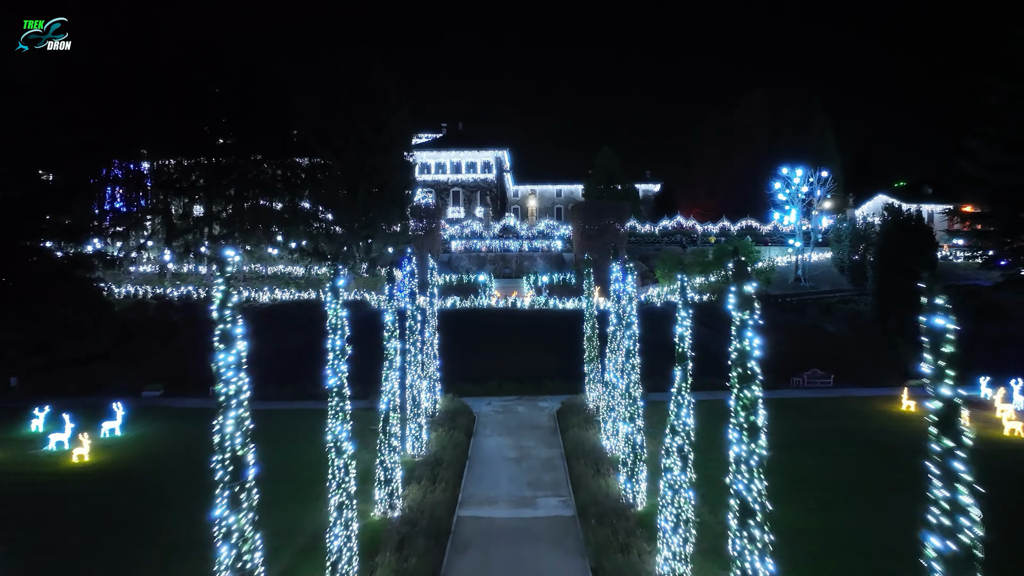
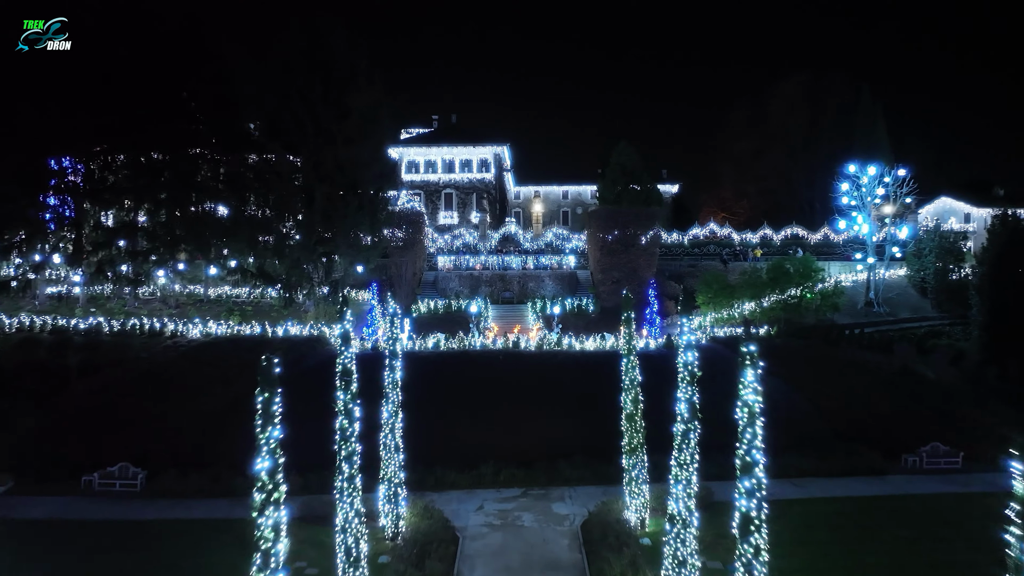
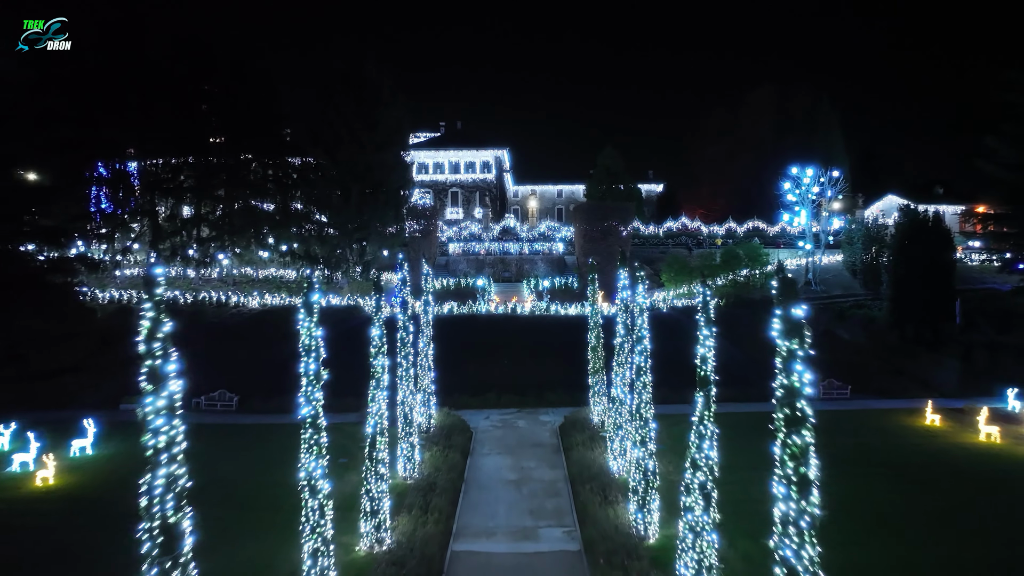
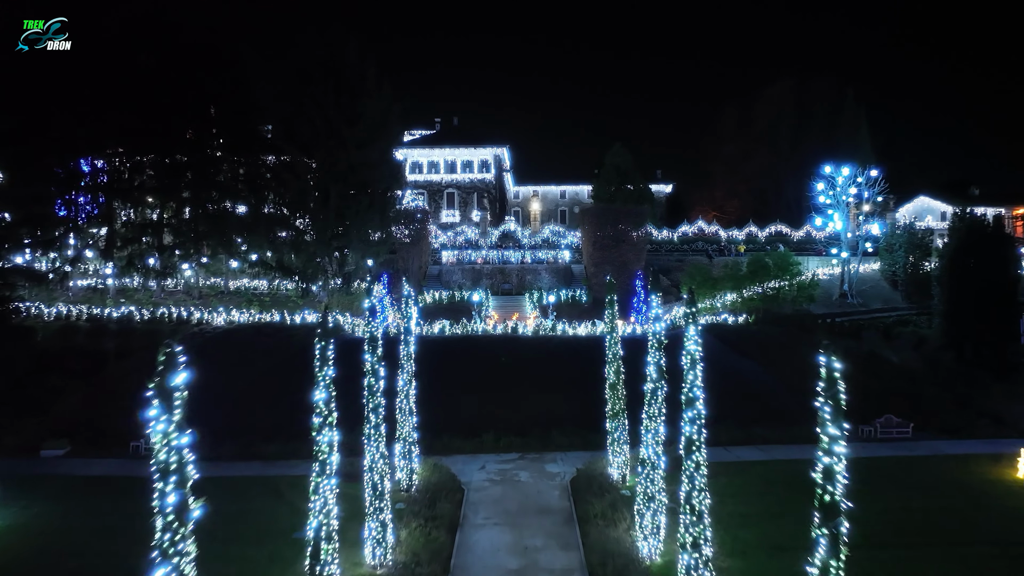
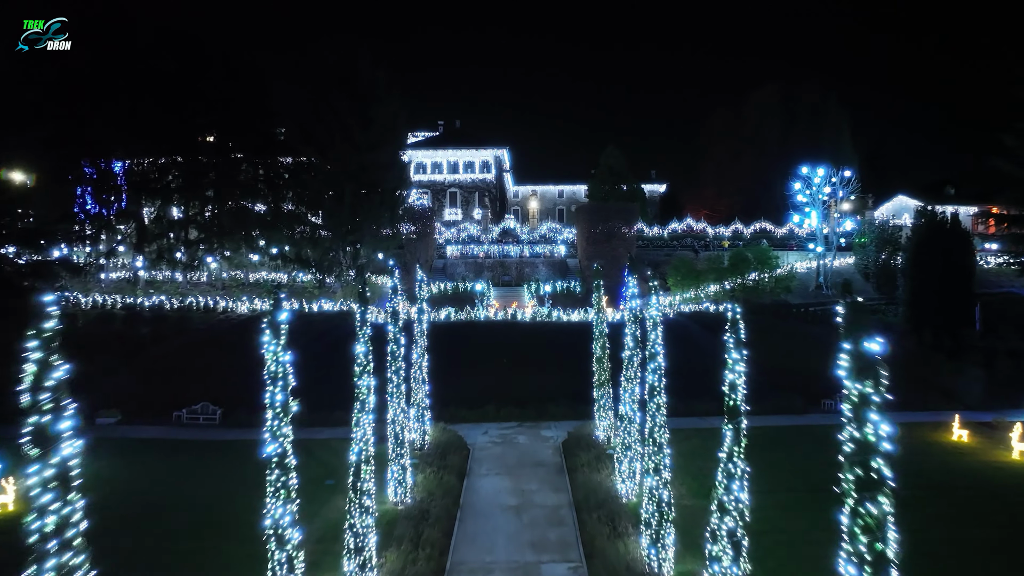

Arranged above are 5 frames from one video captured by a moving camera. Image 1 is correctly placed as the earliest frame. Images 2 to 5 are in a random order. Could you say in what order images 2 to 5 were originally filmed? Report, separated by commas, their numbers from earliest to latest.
3, 5, 4, 2
